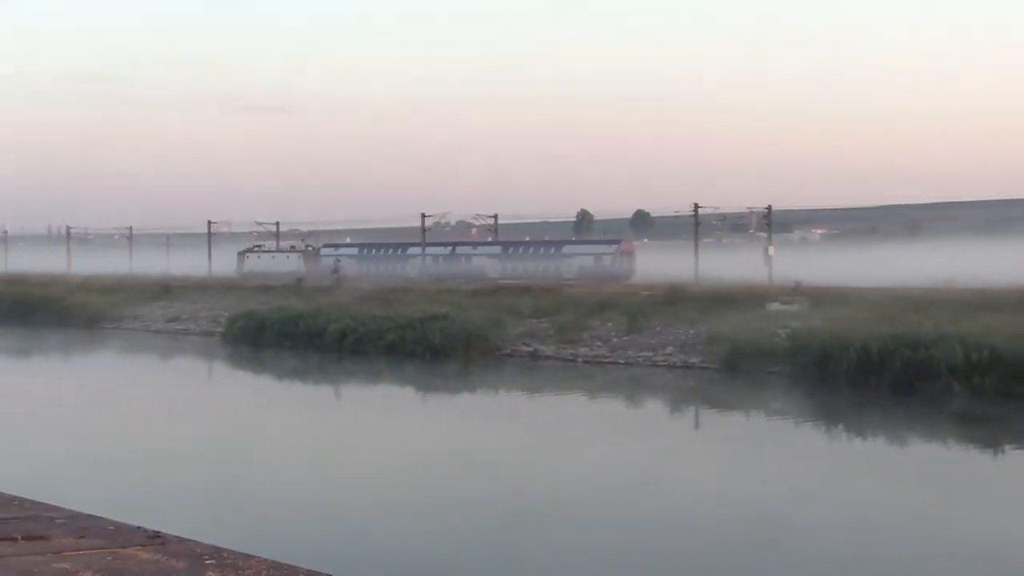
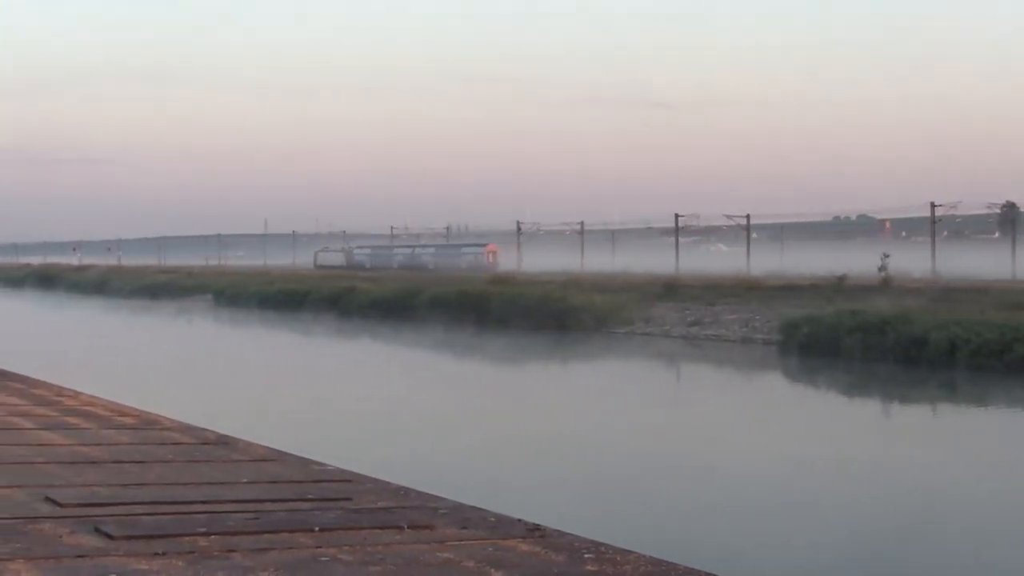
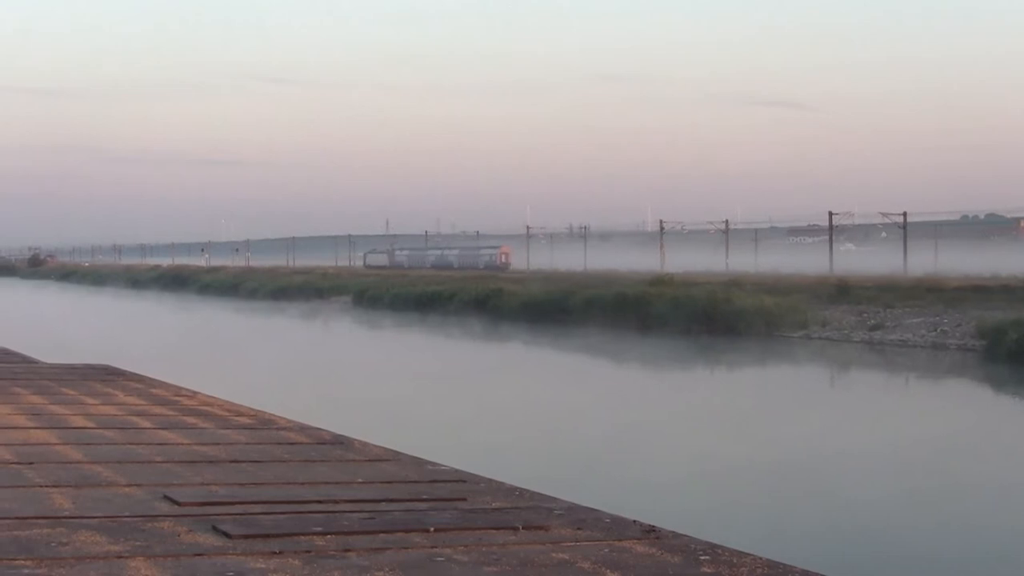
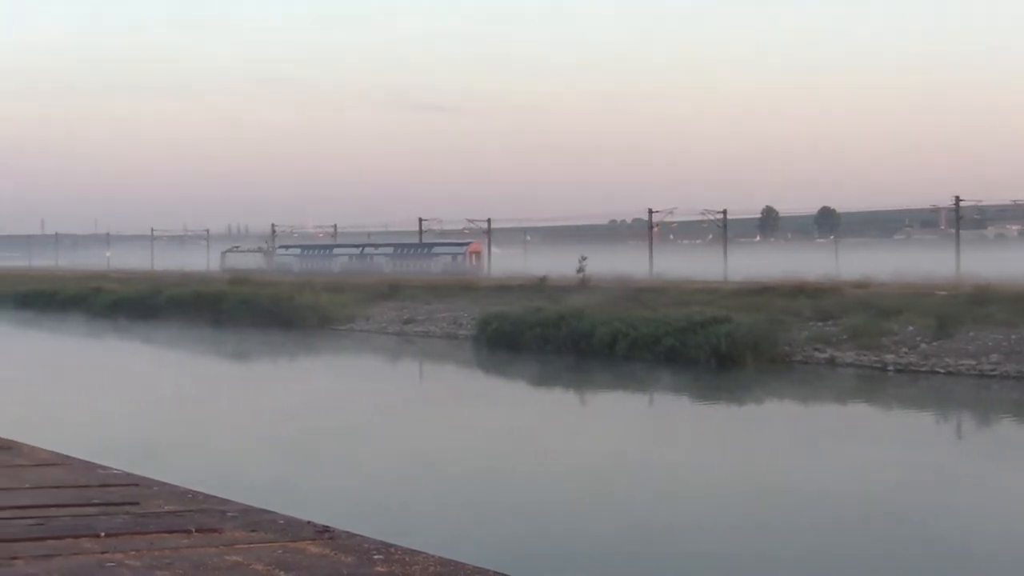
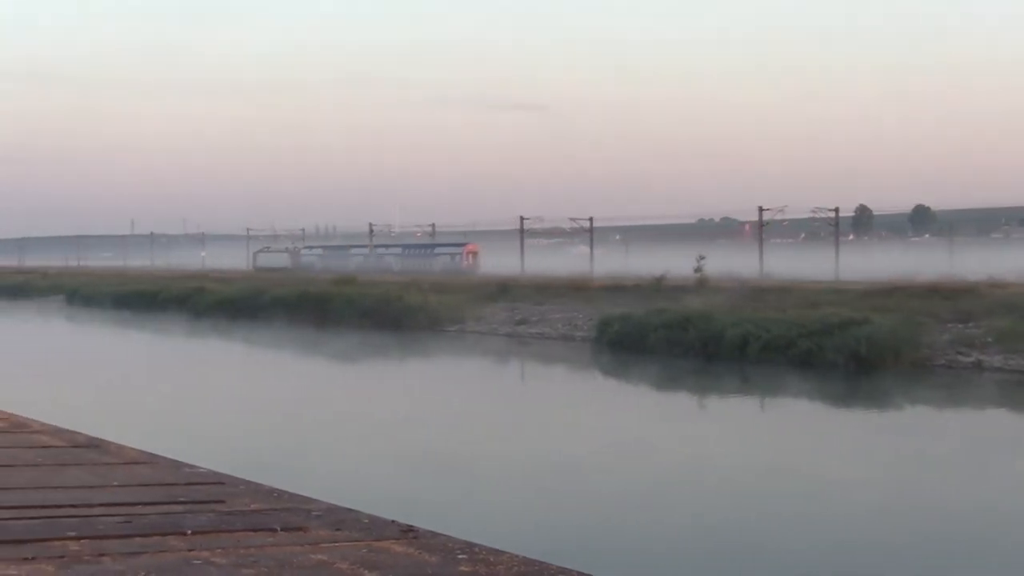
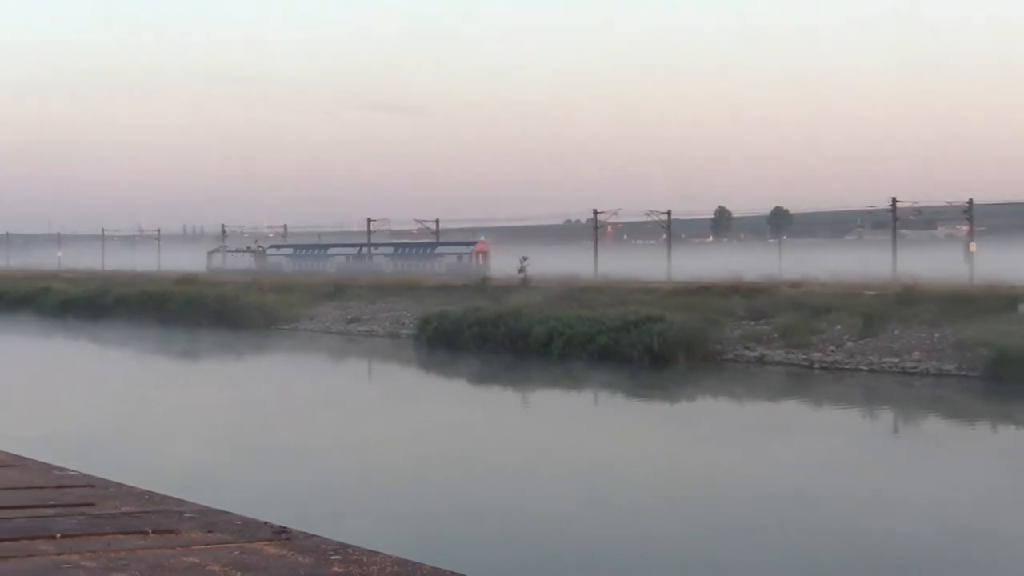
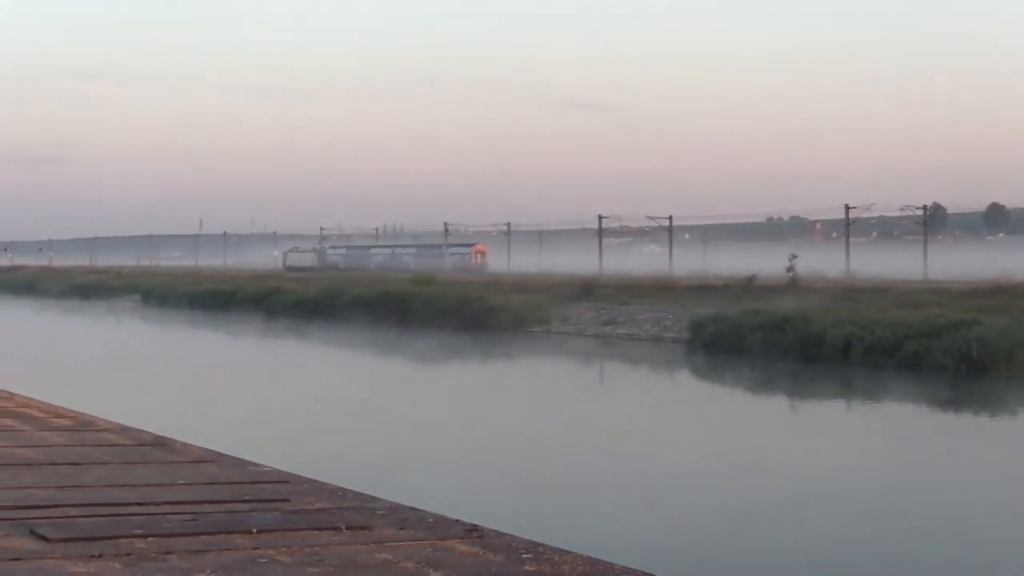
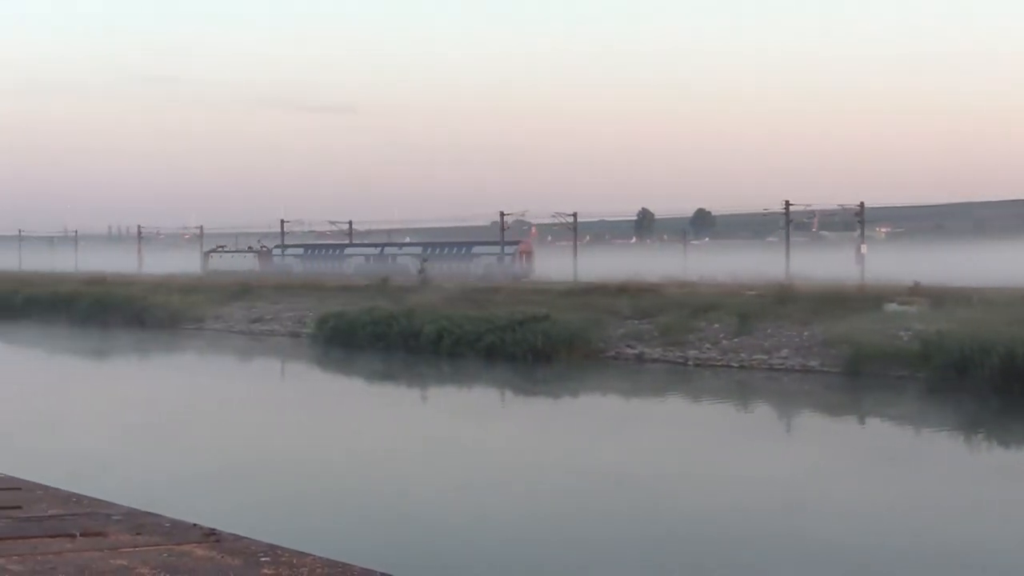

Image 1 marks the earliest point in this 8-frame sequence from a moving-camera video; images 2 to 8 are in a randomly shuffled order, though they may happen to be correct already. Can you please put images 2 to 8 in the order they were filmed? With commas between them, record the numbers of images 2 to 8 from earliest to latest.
8, 6, 4, 5, 7, 2, 3
